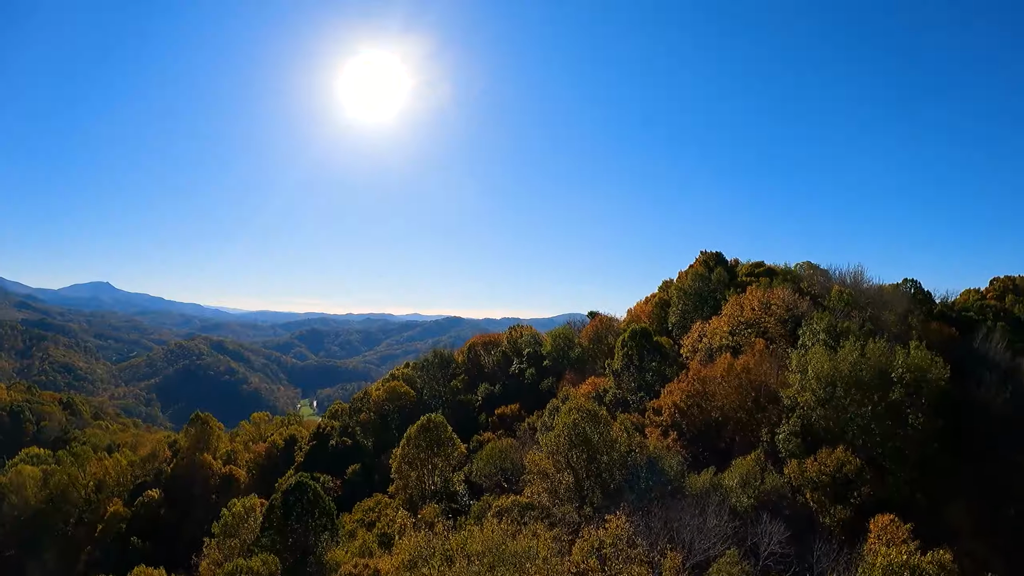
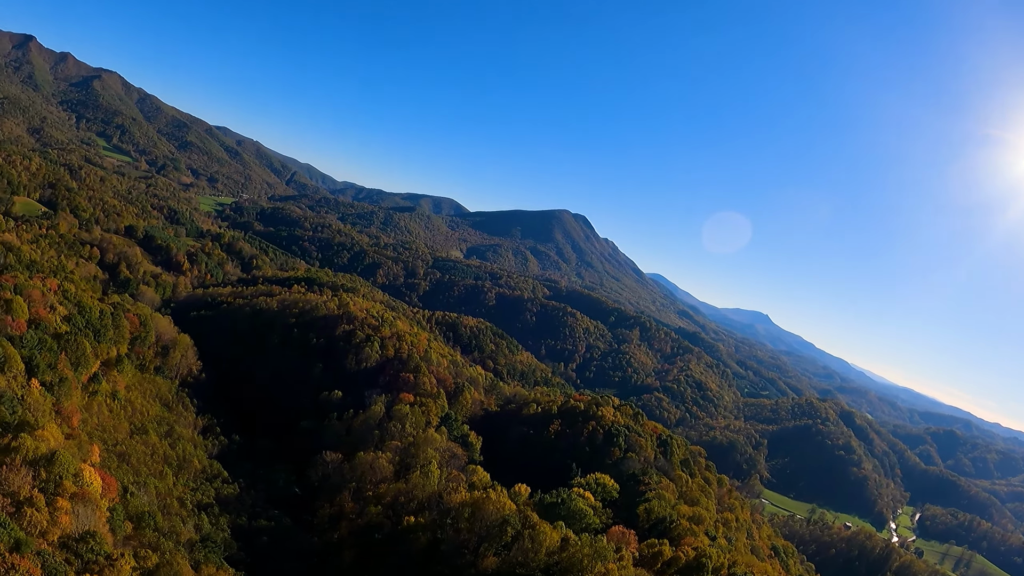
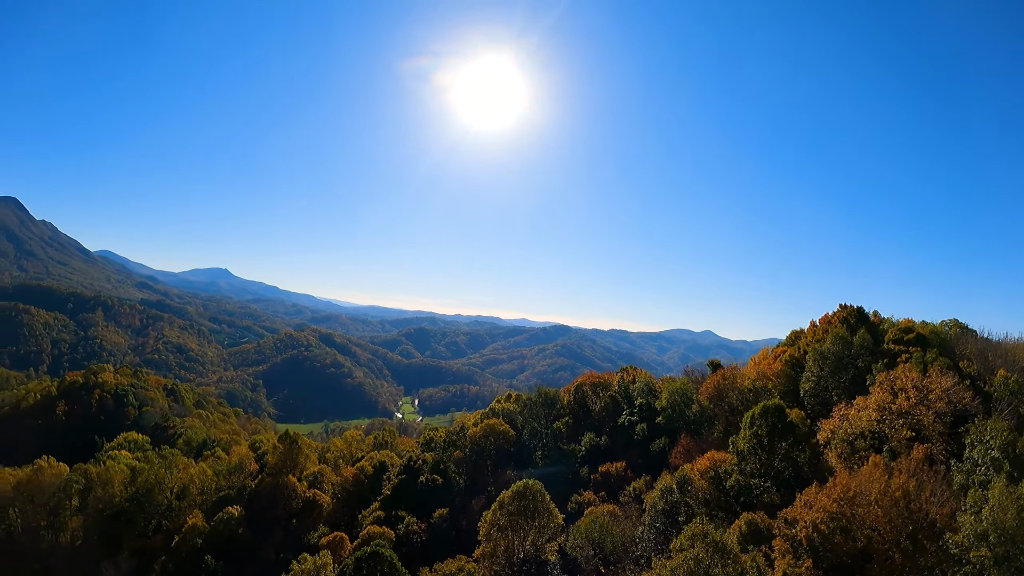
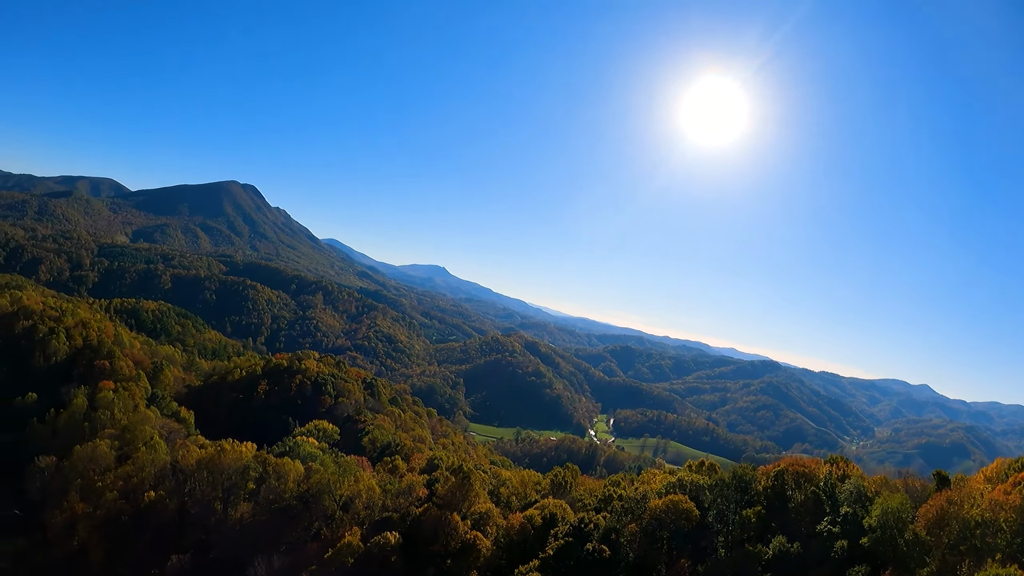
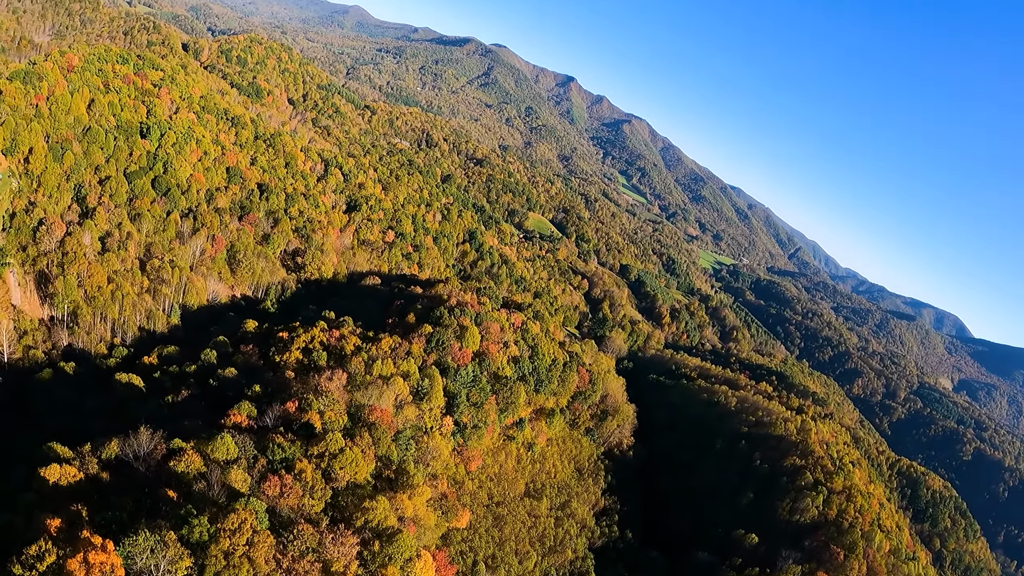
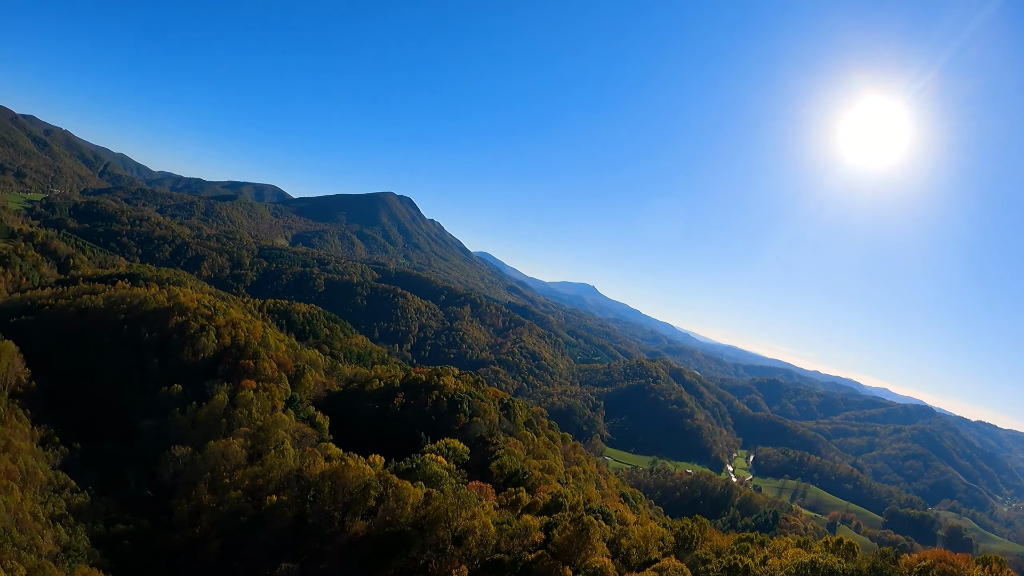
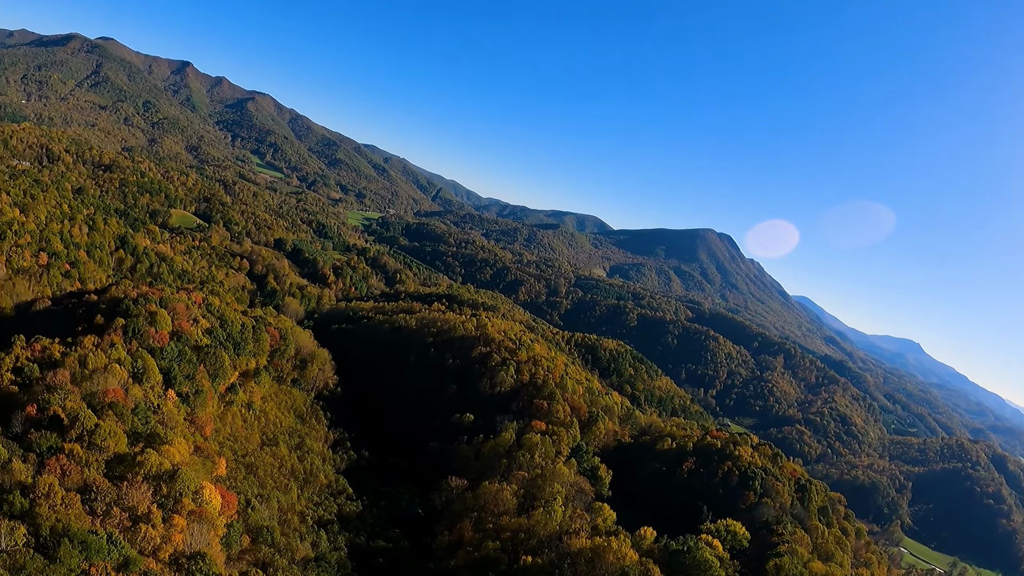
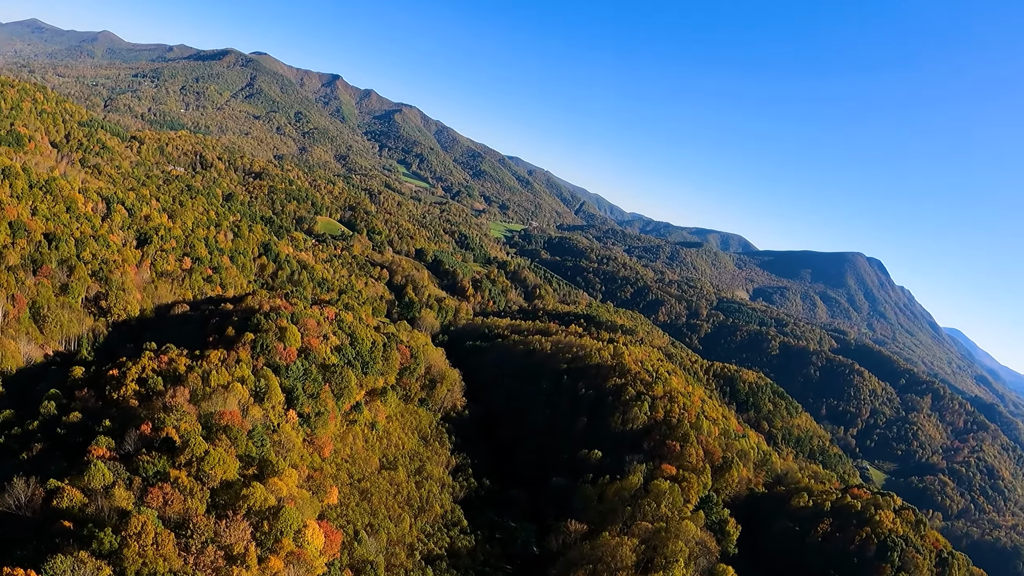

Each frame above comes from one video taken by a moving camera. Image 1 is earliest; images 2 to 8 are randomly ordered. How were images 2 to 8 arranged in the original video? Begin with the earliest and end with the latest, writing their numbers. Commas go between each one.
3, 4, 6, 2, 7, 8, 5
